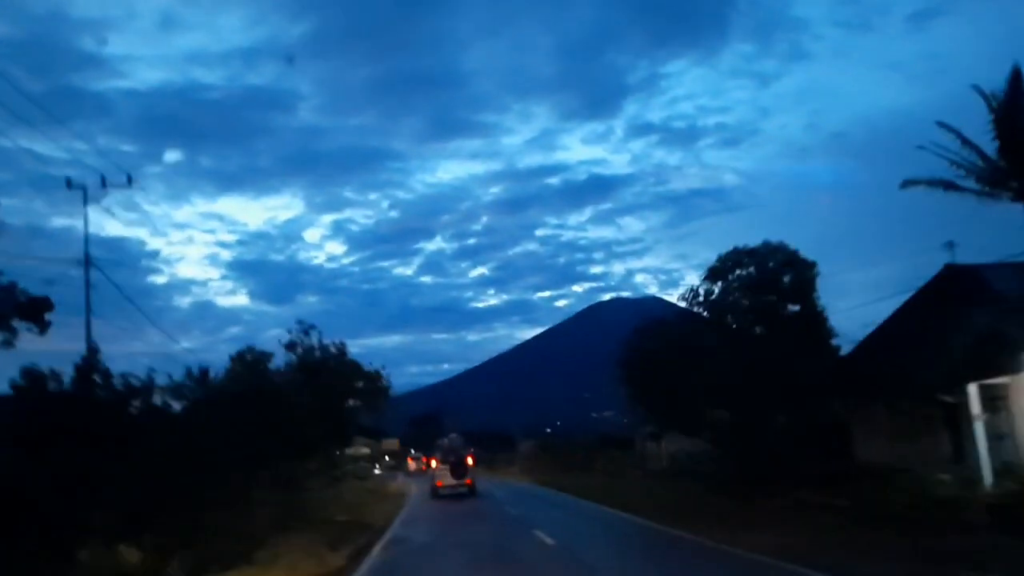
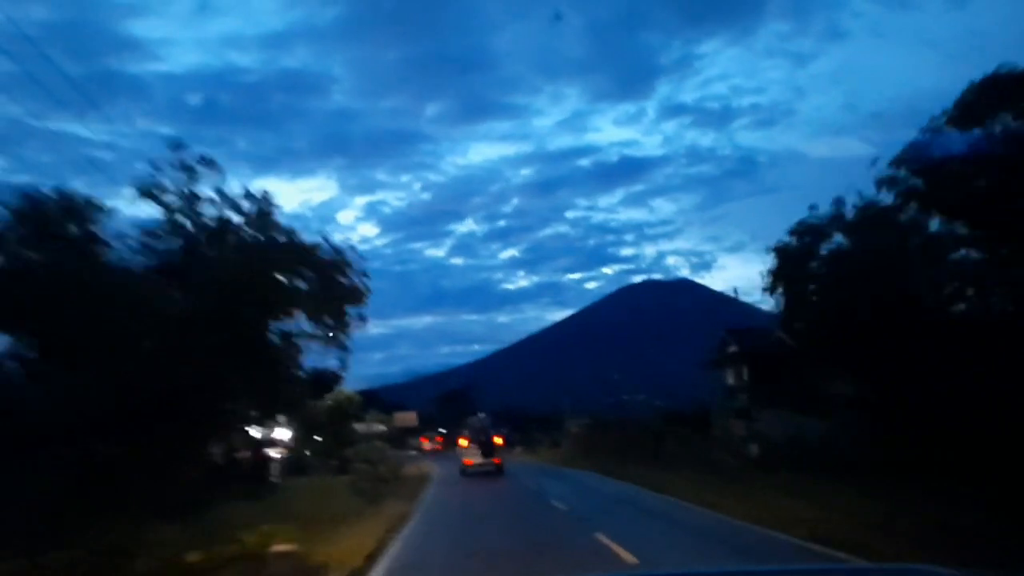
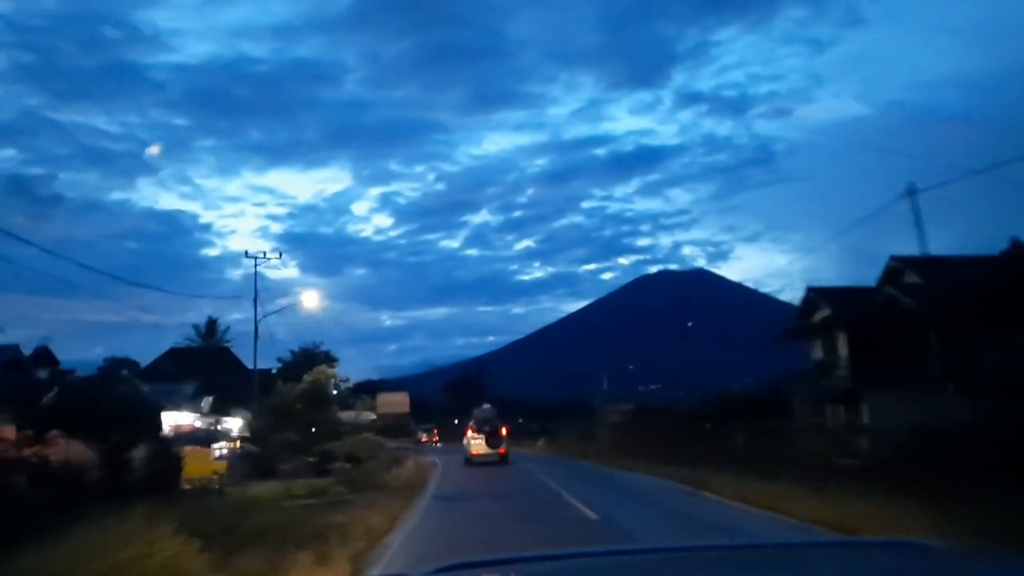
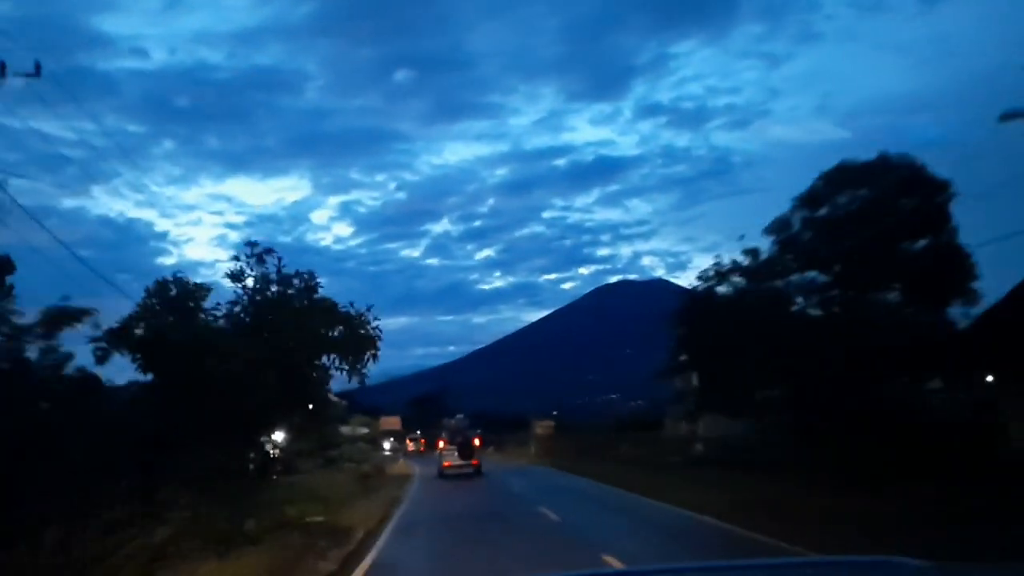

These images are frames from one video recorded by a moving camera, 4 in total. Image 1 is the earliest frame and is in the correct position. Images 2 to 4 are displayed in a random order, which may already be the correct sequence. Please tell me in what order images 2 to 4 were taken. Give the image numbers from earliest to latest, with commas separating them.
4, 2, 3
